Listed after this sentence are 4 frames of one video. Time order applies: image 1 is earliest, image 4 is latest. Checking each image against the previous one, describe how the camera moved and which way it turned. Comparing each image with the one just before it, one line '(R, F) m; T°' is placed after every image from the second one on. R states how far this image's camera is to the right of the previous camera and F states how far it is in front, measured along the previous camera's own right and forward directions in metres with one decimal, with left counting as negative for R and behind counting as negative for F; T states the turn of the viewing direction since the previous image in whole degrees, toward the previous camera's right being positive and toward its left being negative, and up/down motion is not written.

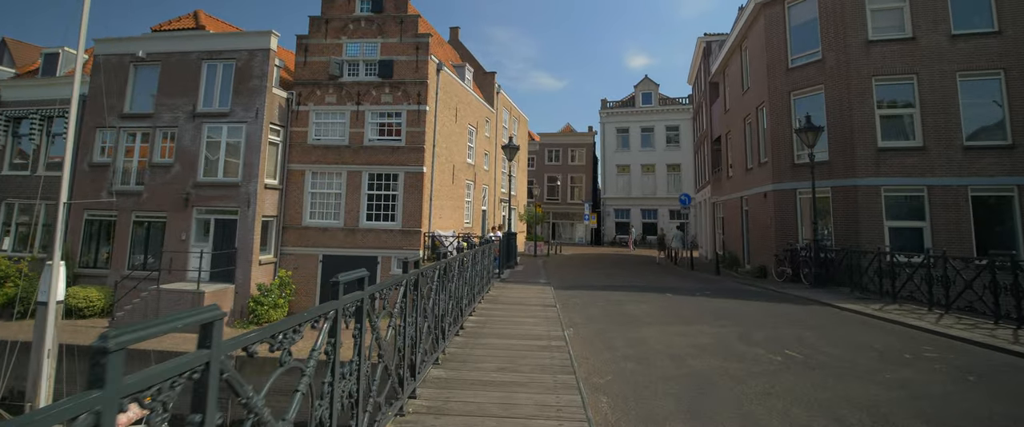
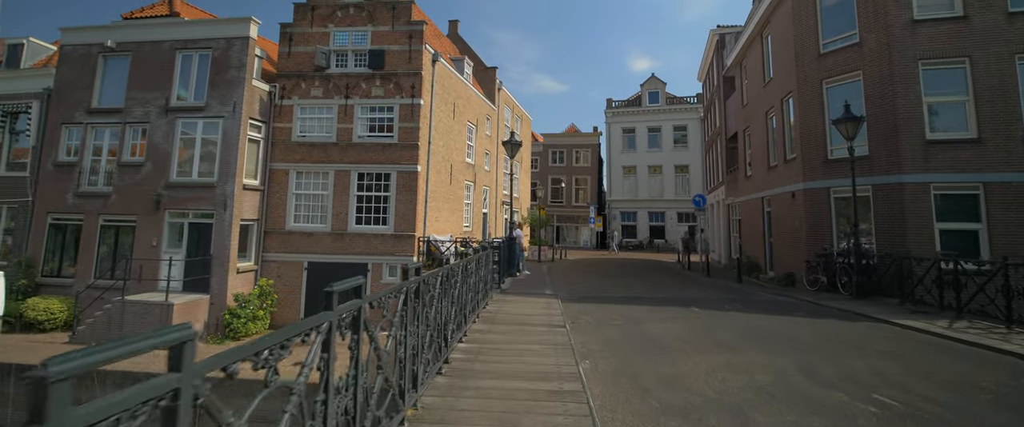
(0.0, +1.3) m; 0°
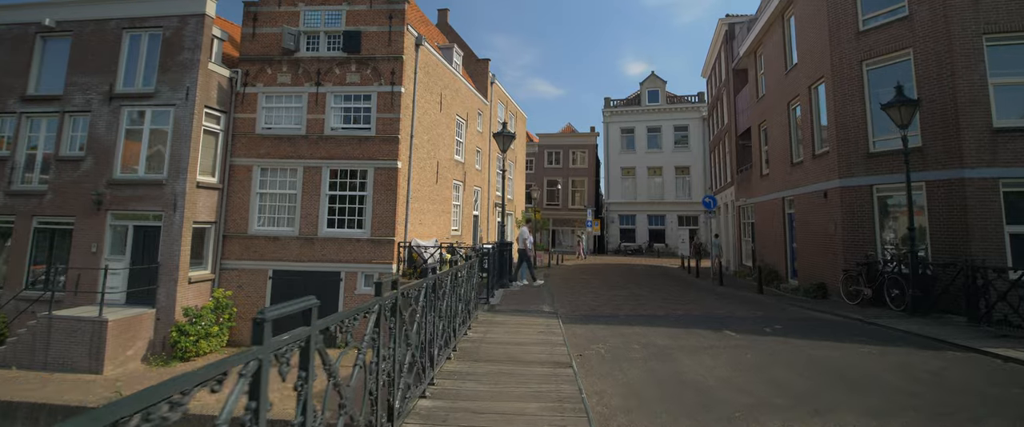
(+0.1, +1.7) m; 0°
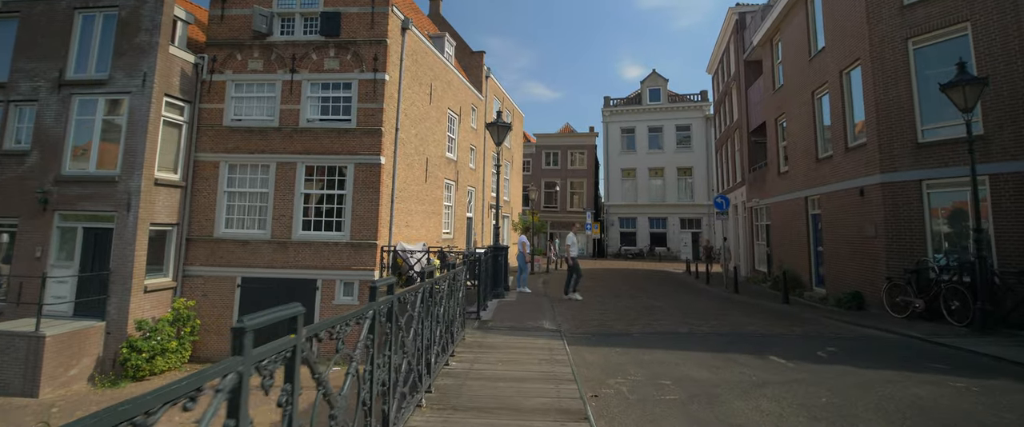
(0.0, +1.3) m; 0°
